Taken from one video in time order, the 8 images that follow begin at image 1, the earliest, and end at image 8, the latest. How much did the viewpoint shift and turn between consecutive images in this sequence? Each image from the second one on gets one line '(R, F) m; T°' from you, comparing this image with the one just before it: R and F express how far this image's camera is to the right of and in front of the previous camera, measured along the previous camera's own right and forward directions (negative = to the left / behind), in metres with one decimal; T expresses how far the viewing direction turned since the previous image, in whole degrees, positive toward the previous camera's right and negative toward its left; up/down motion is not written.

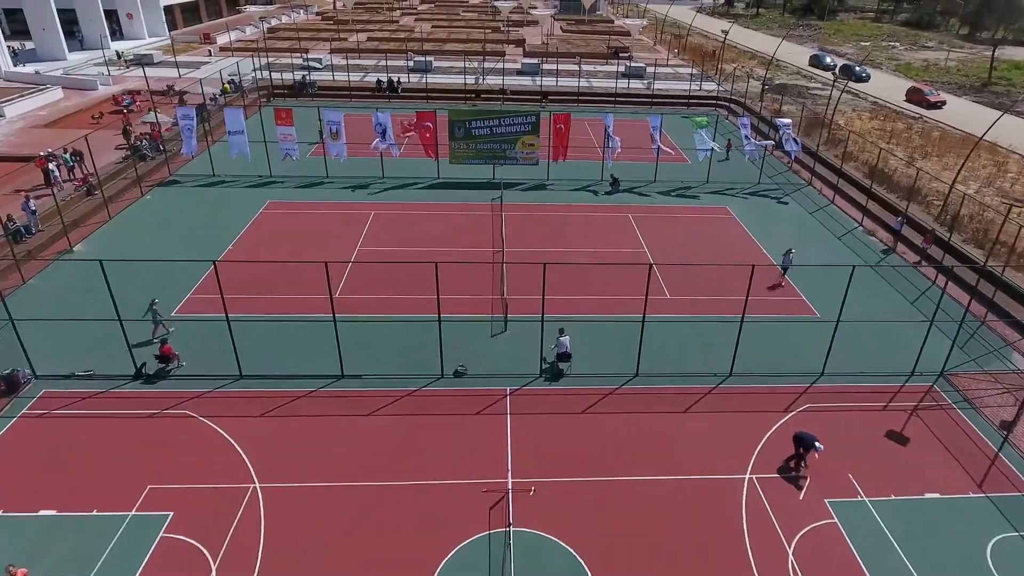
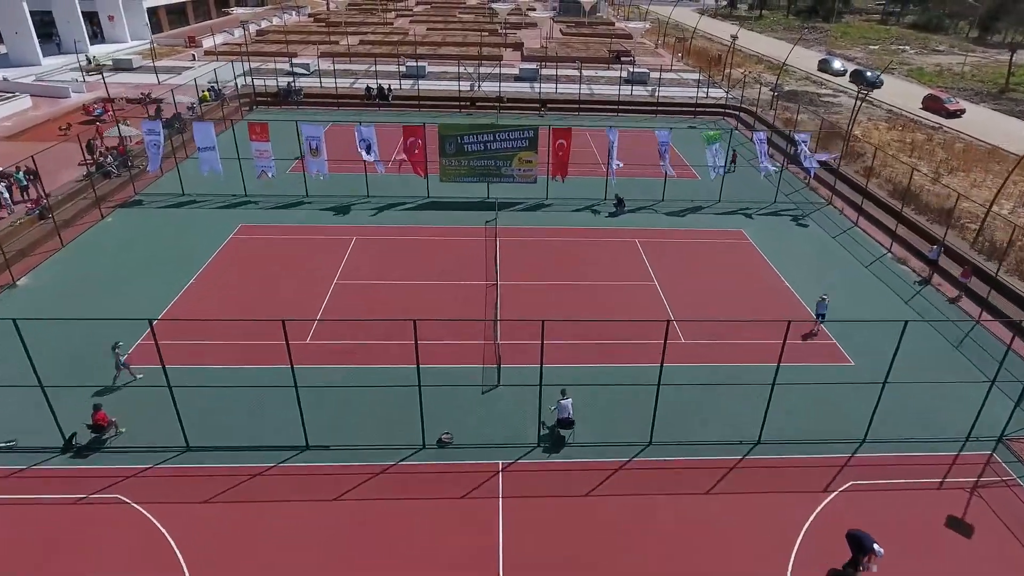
(+0.1, +2.2) m; 0°
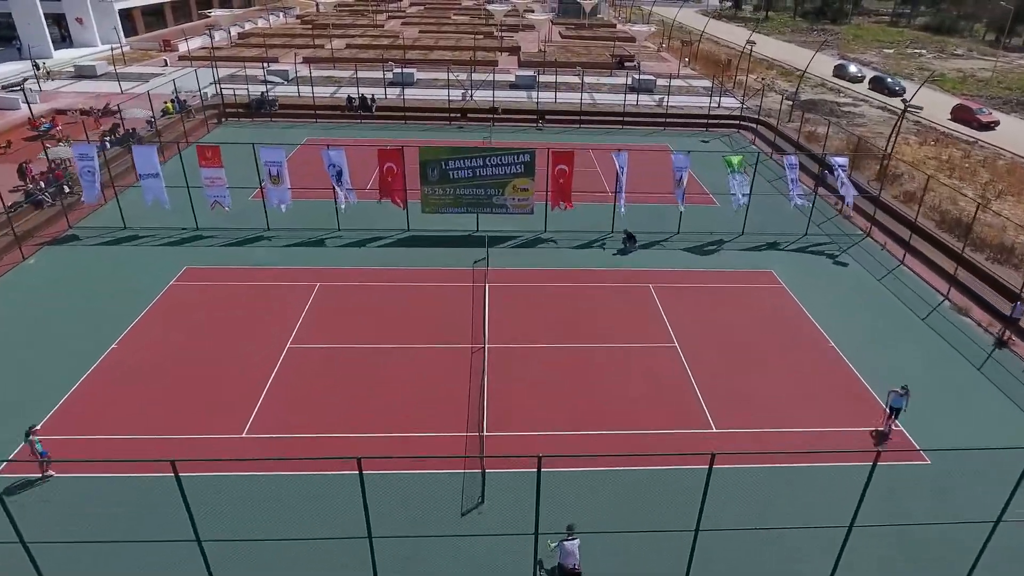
(+0.2, +3.4) m; 0°
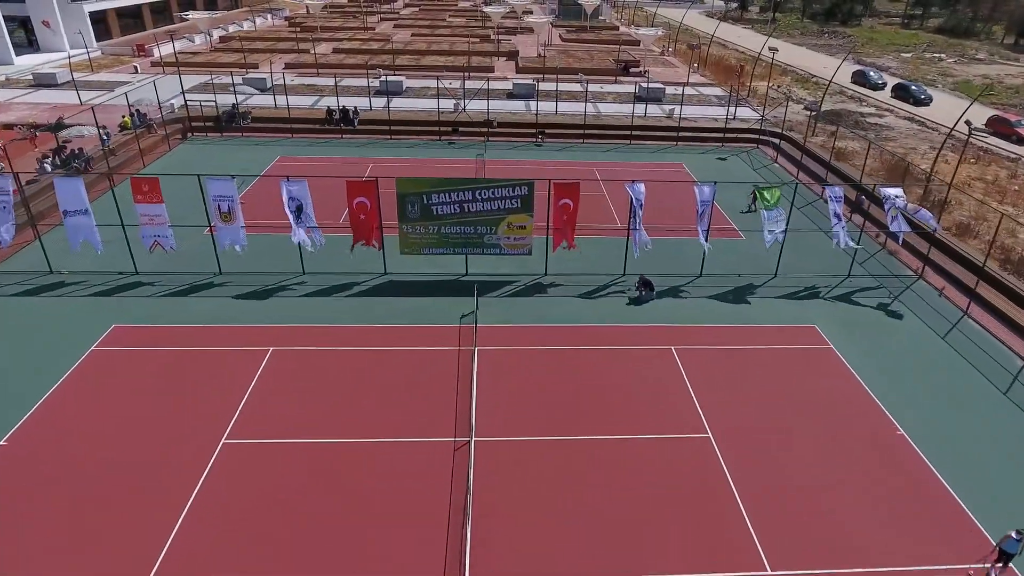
(+0.1, +3.3) m; 0°
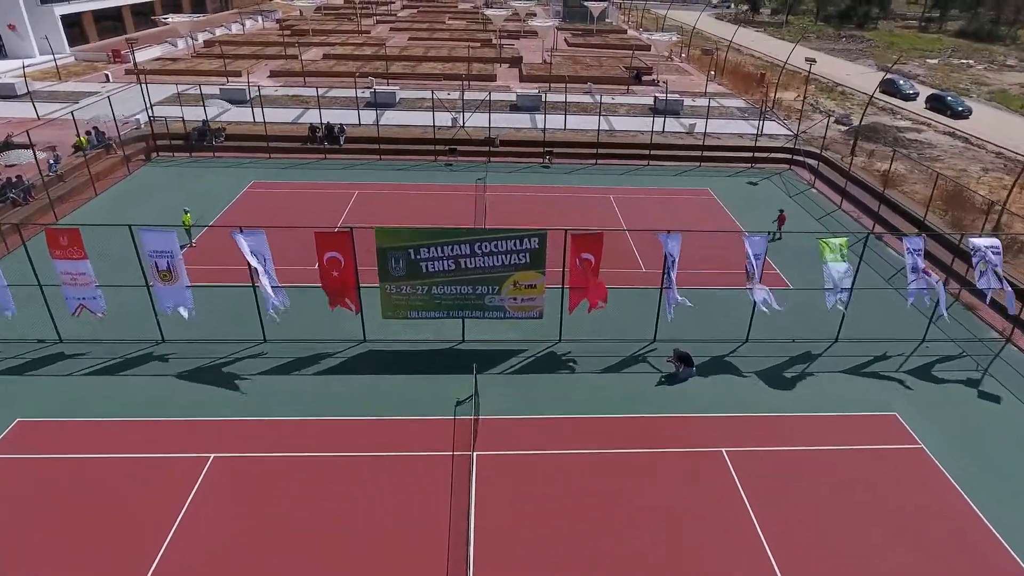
(-0.1, +3.5) m; 0°
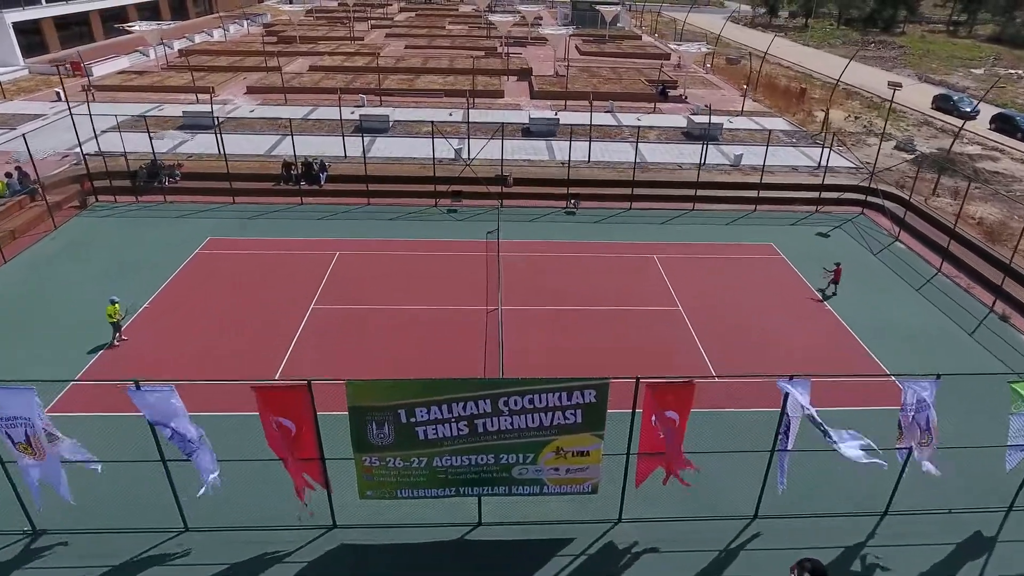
(-0.6, +5.1) m; 0°
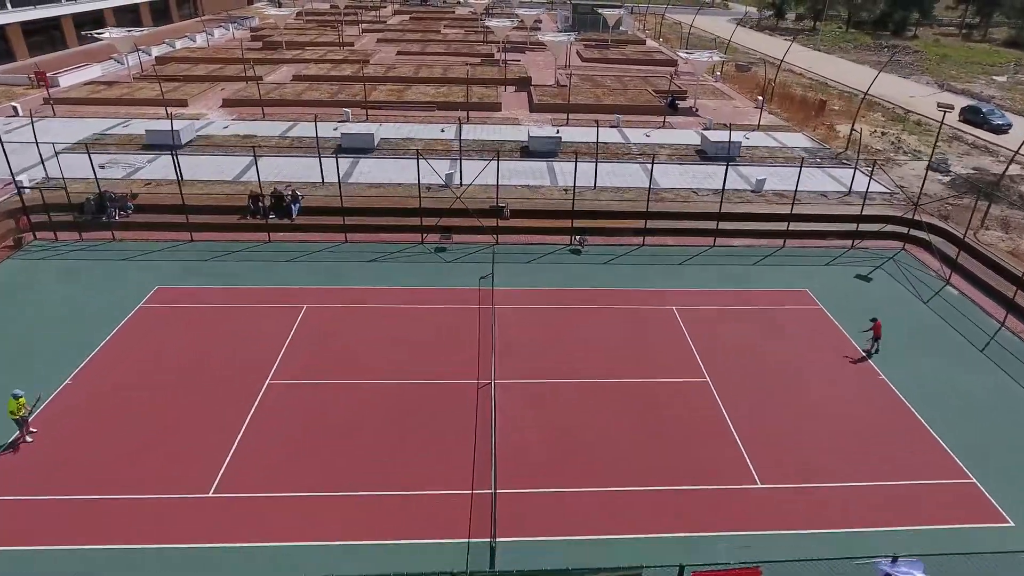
(+0.1, +2.9) m; 0°
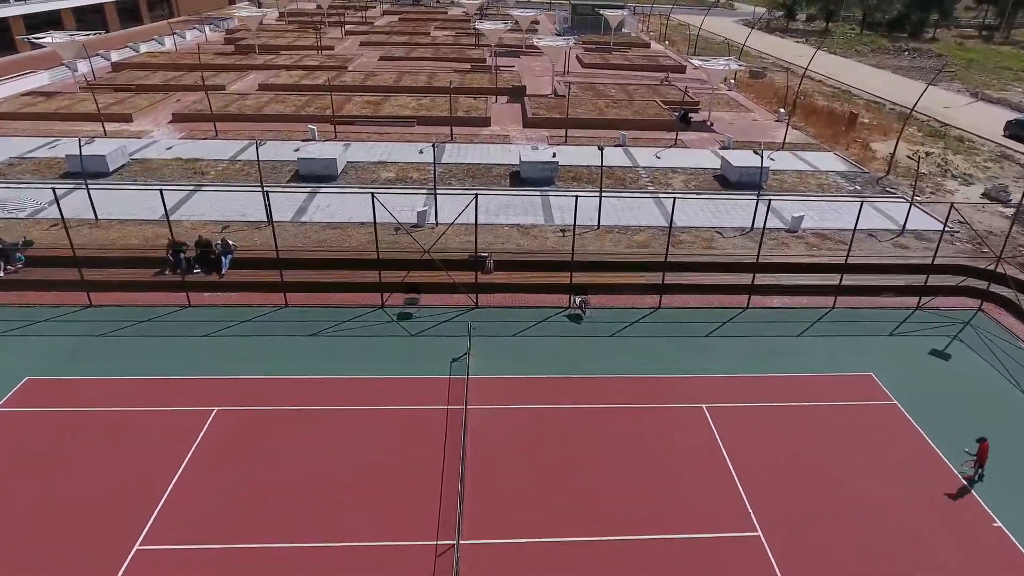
(+0.4, +4.3) m; 0°
